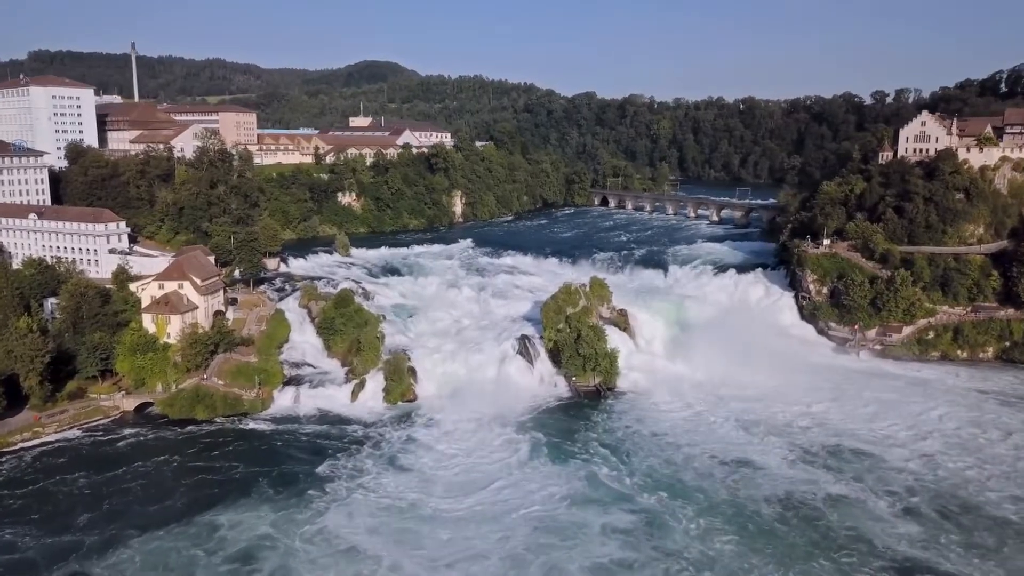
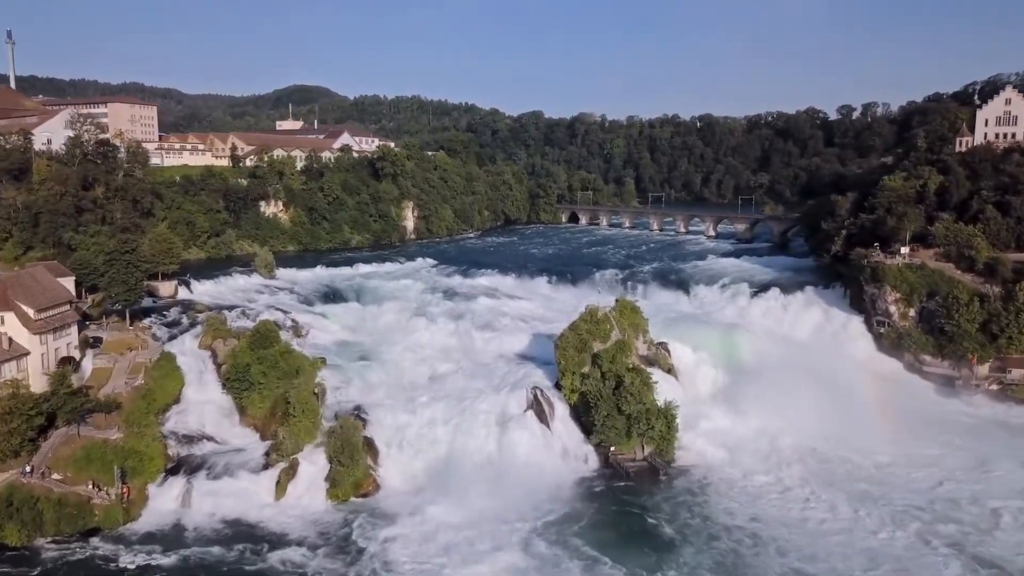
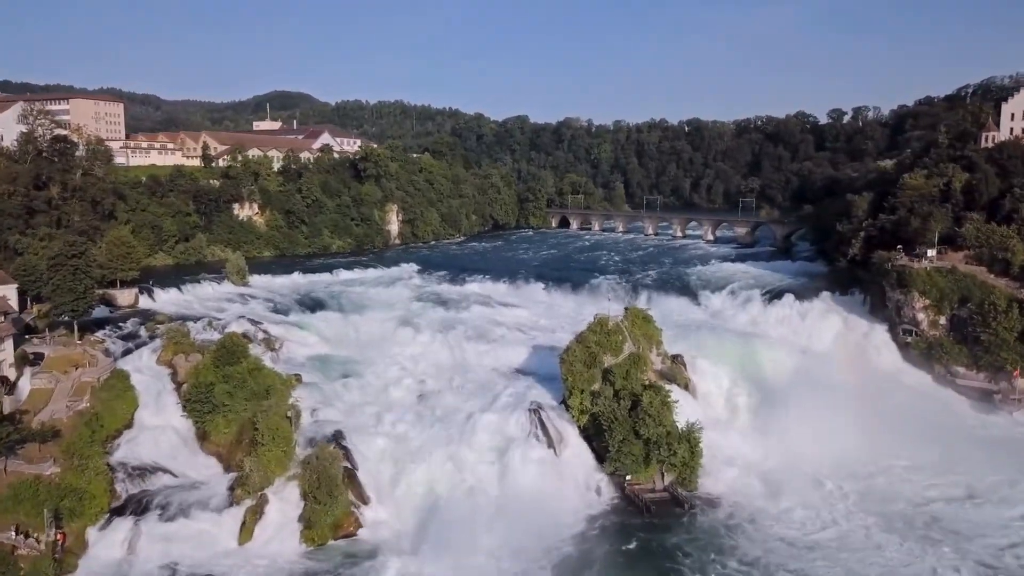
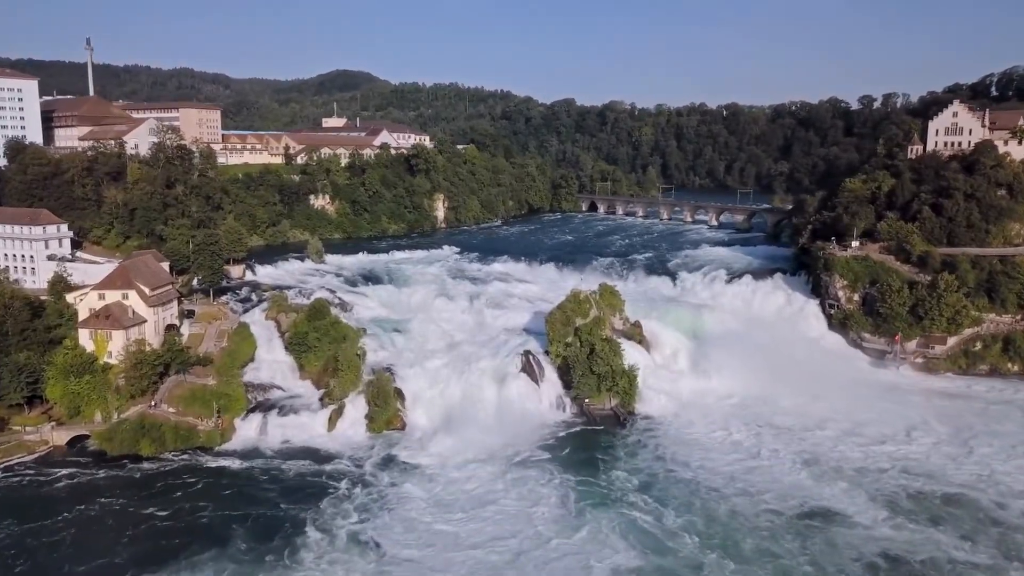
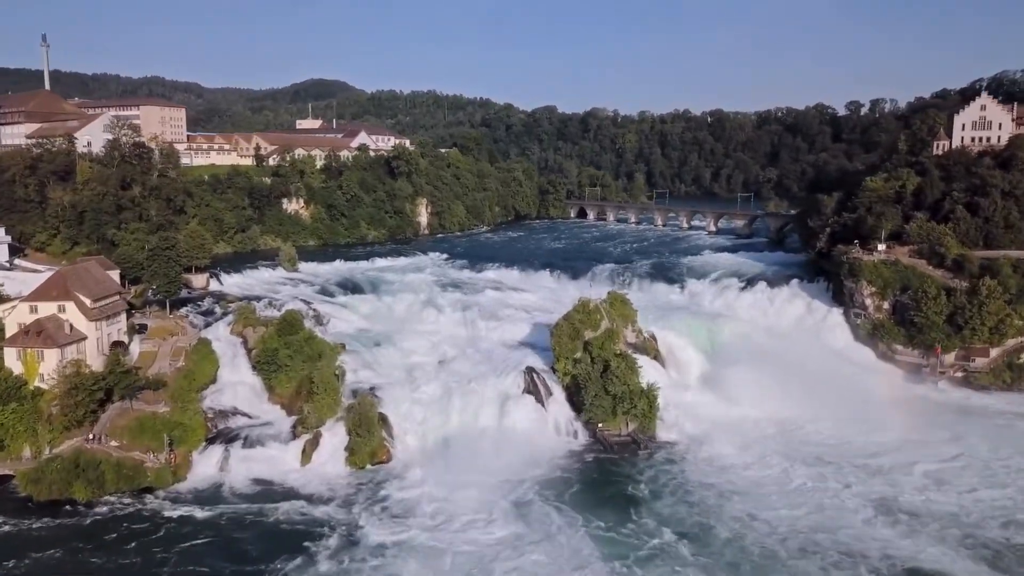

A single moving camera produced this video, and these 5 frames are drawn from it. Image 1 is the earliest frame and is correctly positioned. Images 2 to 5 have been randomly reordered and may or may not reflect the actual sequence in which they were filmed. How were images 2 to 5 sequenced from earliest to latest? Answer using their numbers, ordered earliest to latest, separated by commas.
4, 5, 2, 3
